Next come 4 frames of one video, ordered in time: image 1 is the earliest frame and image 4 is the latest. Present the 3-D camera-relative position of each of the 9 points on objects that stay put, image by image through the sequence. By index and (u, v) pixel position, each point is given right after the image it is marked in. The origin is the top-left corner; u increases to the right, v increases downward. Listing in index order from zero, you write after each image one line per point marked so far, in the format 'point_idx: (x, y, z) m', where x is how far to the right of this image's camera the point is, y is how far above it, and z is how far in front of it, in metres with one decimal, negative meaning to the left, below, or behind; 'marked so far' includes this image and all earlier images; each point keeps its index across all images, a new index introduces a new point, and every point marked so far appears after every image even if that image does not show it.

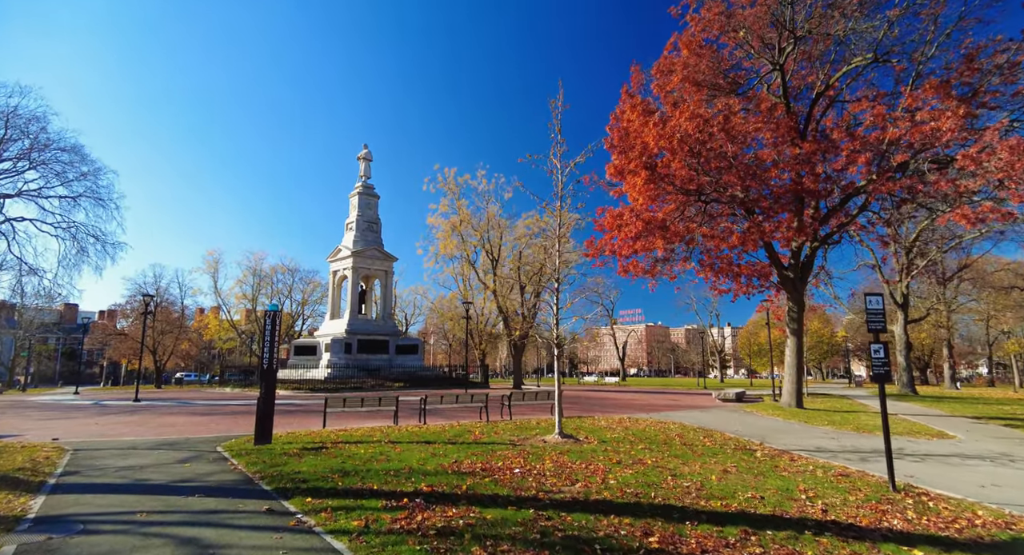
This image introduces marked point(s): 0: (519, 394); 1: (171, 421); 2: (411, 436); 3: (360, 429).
0: (+0.2, -4.3, +18.5) m
1: (-12.4, -5.2, +18.4) m
2: (-2.6, -4.1, +13.2) m
3: (-4.3, -4.3, +14.4) m
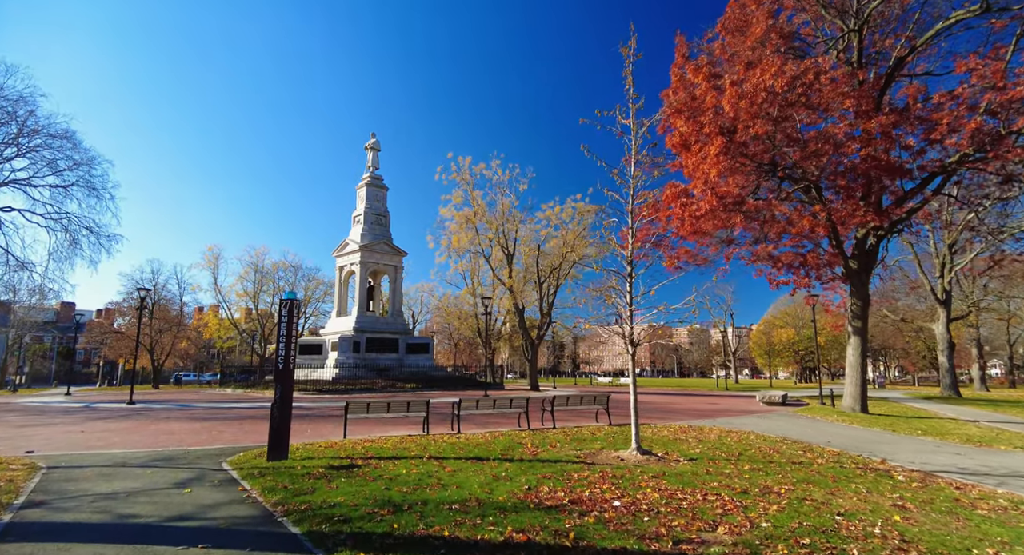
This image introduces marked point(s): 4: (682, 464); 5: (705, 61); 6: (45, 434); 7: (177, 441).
0: (+1.6, -3.9, +16.4) m
1: (-11.0, -4.8, +16.2) m
2: (-1.2, -3.7, +11.1) m
3: (-2.9, -3.9, +12.2) m
4: (+3.1, -3.5, +9.4) m
5: (+5.8, +6.5, +15.2) m
6: (-14.1, -4.7, +15.4) m
7: (-8.9, -4.3, +13.5) m
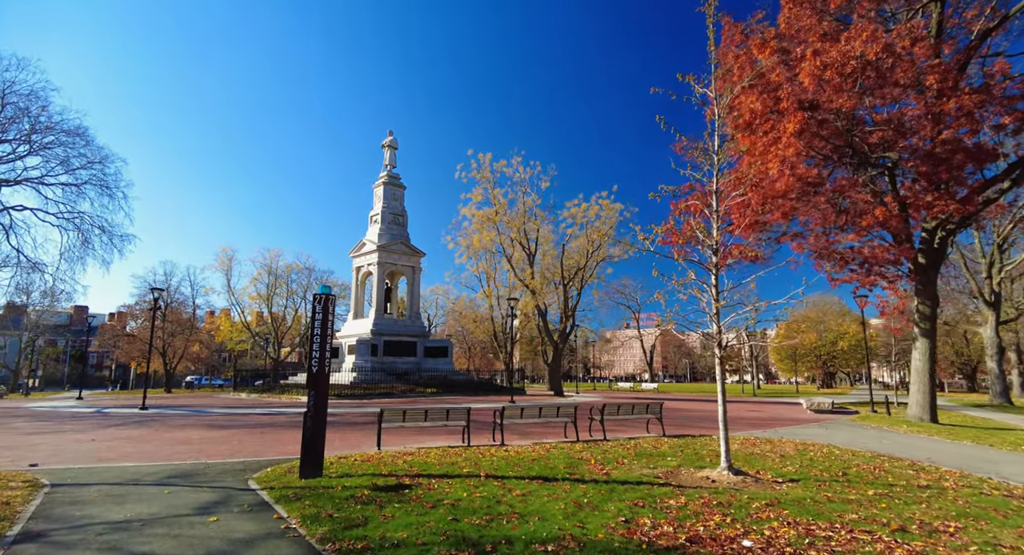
0: (+2.9, -3.8, +15.0) m
1: (-9.7, -4.7, +15.0) m
2: (0.0, -3.6, +9.7) m
3: (-1.7, -3.8, +10.9) m
4: (+4.3, -3.3, +8.0) m
5: (+7.1, +6.6, +13.8) m
6: (-12.8, -4.6, +14.2) m
7: (-7.6, -4.2, +12.2) m
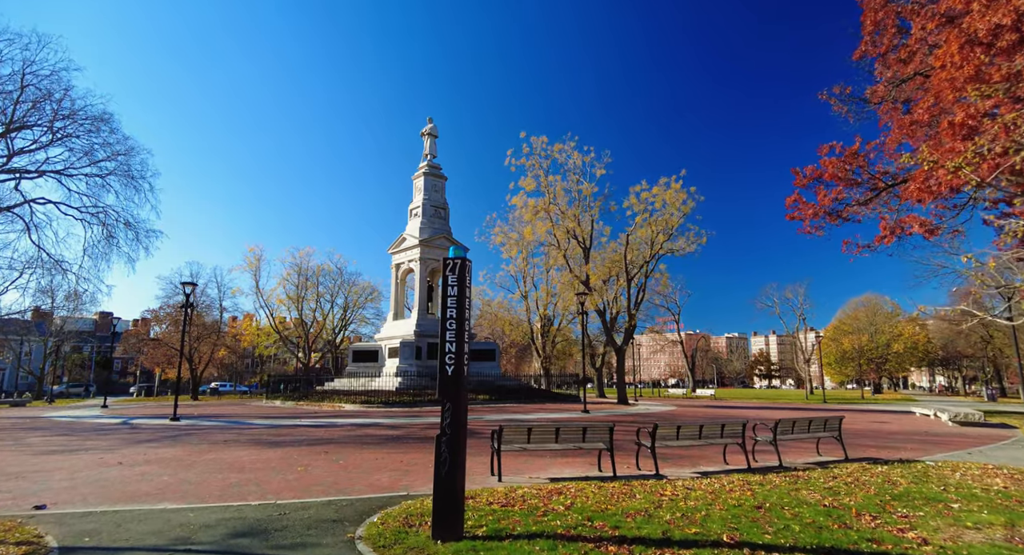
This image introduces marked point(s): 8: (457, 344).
0: (+6.0, -3.2, +11.5) m
1: (-6.6, -4.2, +11.9) m
2: (+2.9, -3.0, +6.3) m
3: (+1.3, -3.3, +7.5) m
4: (+7.2, -2.7, +4.5) m
5: (+10.1, +7.2, +10.4) m
6: (-9.7, -4.2, +11.2) m
7: (-4.6, -3.7, +9.1) m
8: (-0.7, -0.9, +6.4) m
